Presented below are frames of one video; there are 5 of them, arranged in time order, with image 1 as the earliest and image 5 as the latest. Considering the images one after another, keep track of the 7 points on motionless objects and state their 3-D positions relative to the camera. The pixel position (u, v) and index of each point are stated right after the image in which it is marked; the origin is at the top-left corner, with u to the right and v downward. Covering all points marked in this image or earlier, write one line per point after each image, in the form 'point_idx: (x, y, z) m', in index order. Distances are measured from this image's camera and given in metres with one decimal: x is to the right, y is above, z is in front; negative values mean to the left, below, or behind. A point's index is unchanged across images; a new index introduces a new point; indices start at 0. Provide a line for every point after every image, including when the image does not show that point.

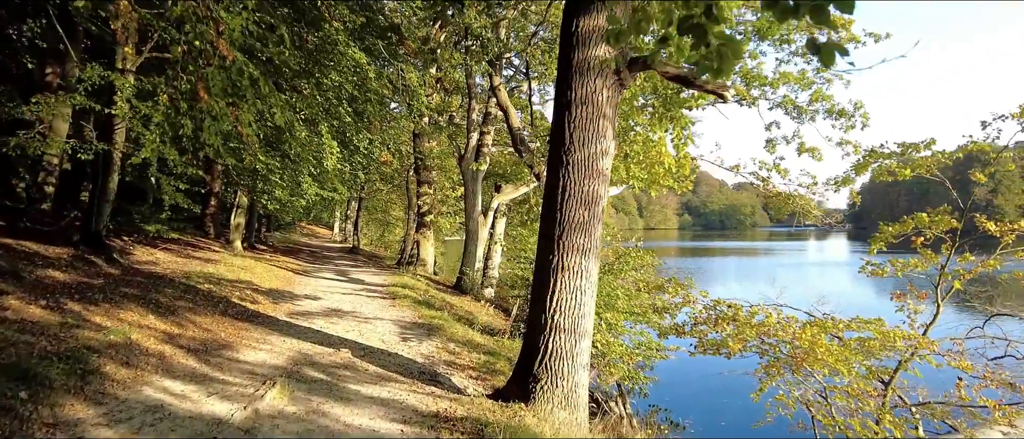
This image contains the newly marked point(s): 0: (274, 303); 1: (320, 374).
0: (-3.4, -1.2, +10.0) m
1: (-1.6, -1.3, +5.9) m
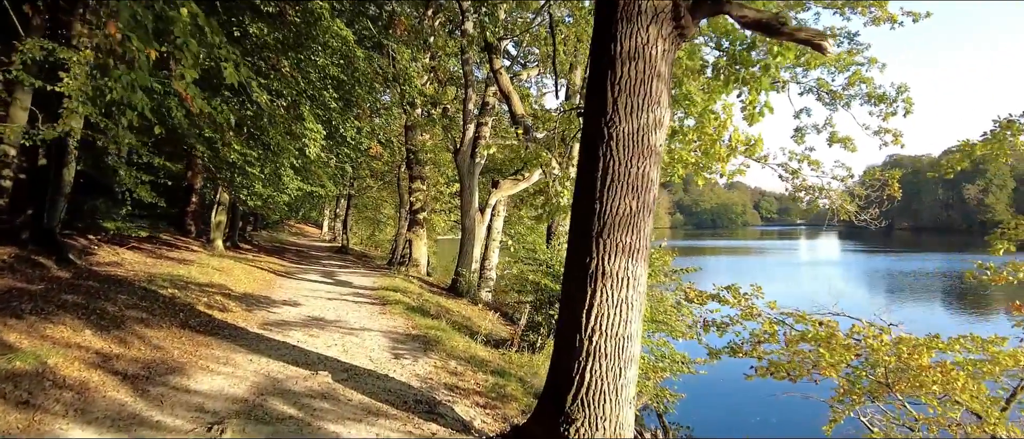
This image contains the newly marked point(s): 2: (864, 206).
0: (-3.3, -1.1, +8.8) m
1: (-1.5, -1.2, +4.7) m
2: (+5.7, +0.2, +11.5) m
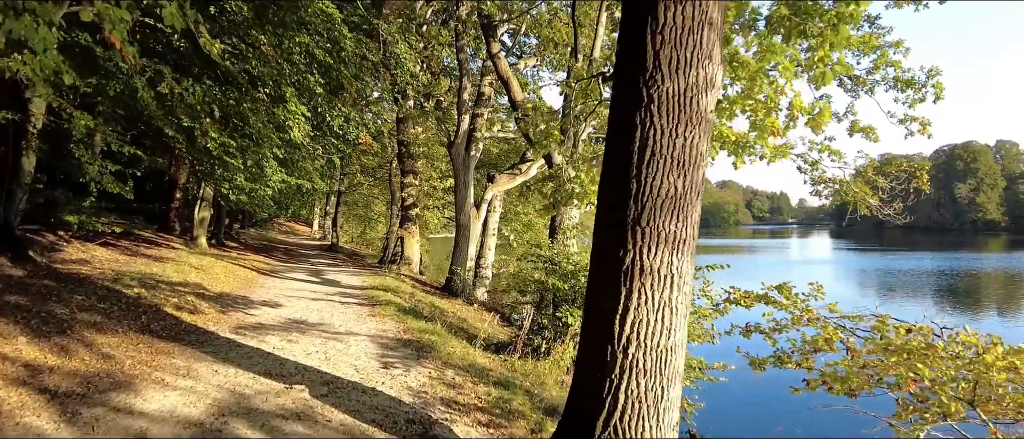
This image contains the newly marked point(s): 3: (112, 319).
0: (-3.3, -1.1, +7.9) m
1: (-1.4, -1.2, +3.8) m
2: (+5.7, +0.3, +10.7) m
3: (-3.6, -0.9, +6.3) m
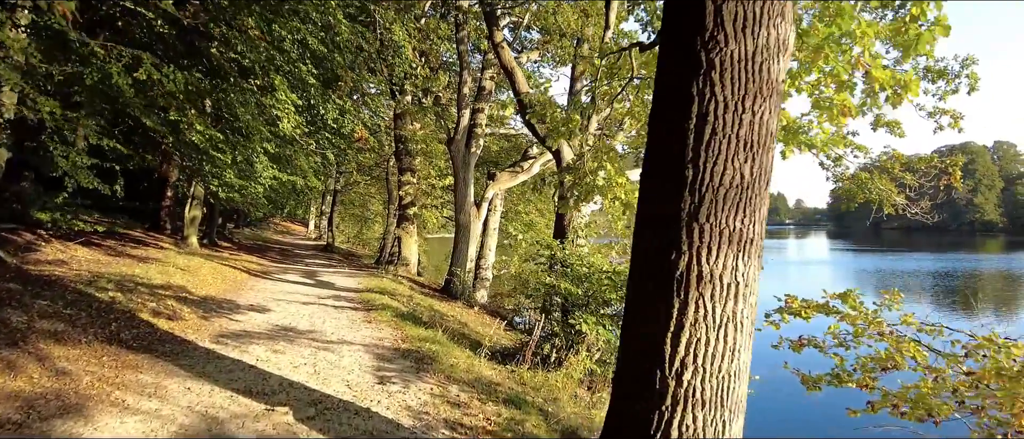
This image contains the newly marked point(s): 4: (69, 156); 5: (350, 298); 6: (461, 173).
0: (-3.2, -1.0, +7.3) m
1: (-1.3, -1.1, +3.2) m
2: (+5.8, +0.3, +10.1) m
3: (-3.5, -0.9, +5.7) m
4: (-5.7, +0.8, +9.1) m
5: (-2.4, -1.2, +10.4) m
6: (-1.2, +1.1, +16.3) m
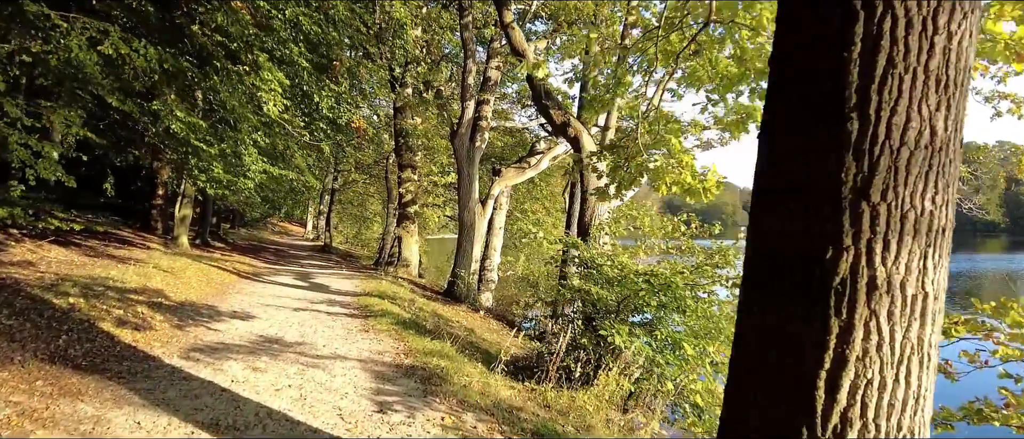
0: (-3.0, -1.0, +6.3) m
1: (-1.1, -1.1, +2.3) m
2: (+5.9, +0.4, +9.2) m
3: (-3.3, -0.8, +4.8) m
4: (-5.5, +0.9, +8.2) m
5: (-2.2, -1.1, +9.5) m
6: (-1.0, +1.1, +15.3) m
